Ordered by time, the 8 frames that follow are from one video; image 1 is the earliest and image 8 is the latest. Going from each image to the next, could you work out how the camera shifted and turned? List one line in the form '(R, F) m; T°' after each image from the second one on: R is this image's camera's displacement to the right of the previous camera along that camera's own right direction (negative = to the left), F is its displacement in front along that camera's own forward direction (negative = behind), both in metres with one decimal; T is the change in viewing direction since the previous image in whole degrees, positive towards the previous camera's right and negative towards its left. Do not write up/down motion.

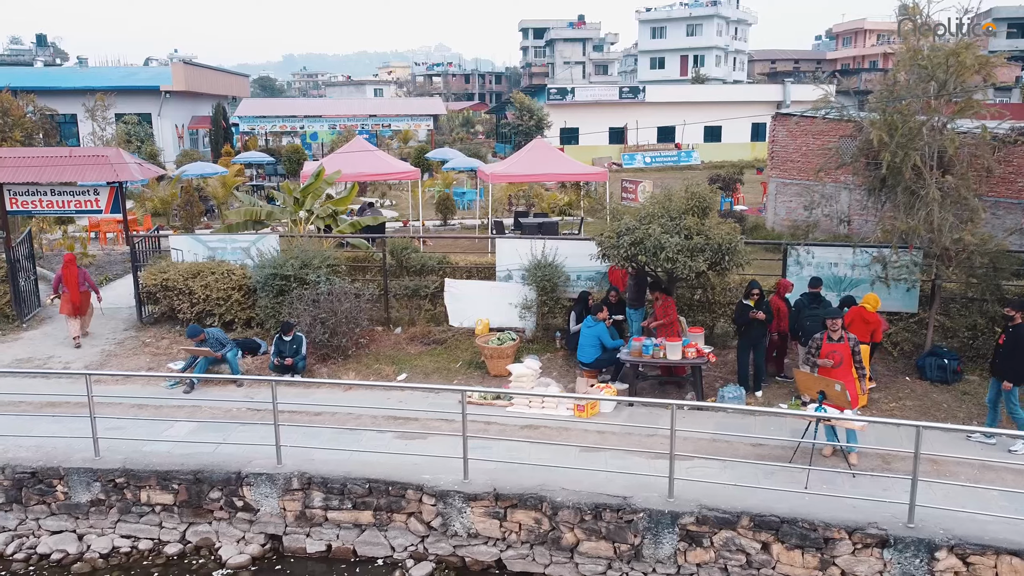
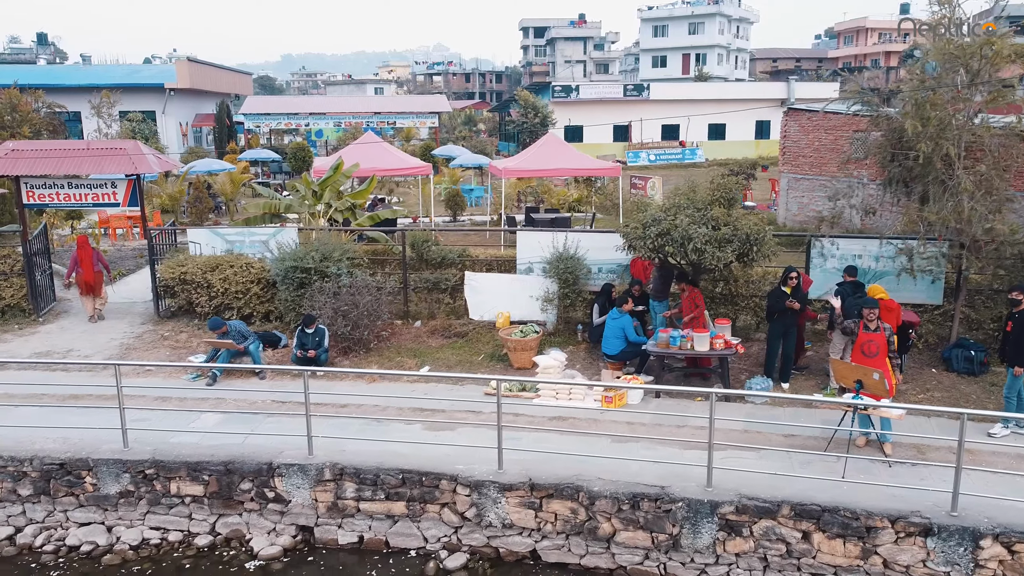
(-0.3, +0.1) m; 0°
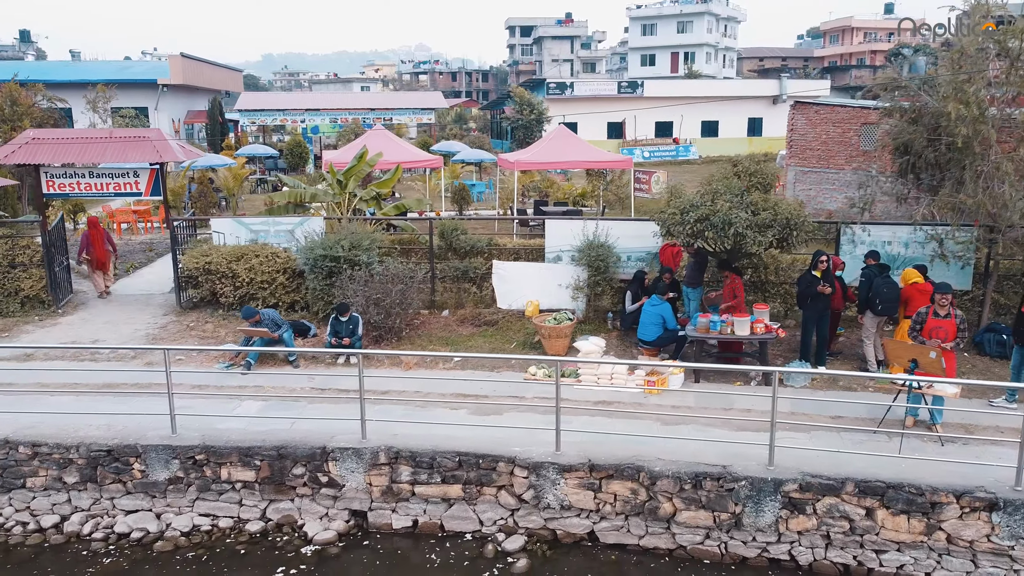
(-0.6, 0.0) m; +1°
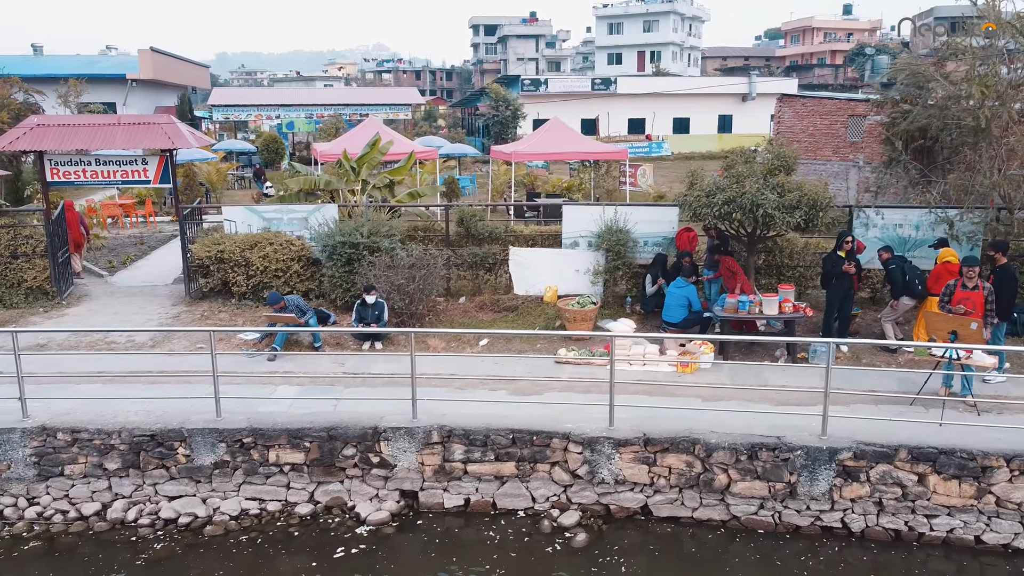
(-0.8, 0.0) m; +3°
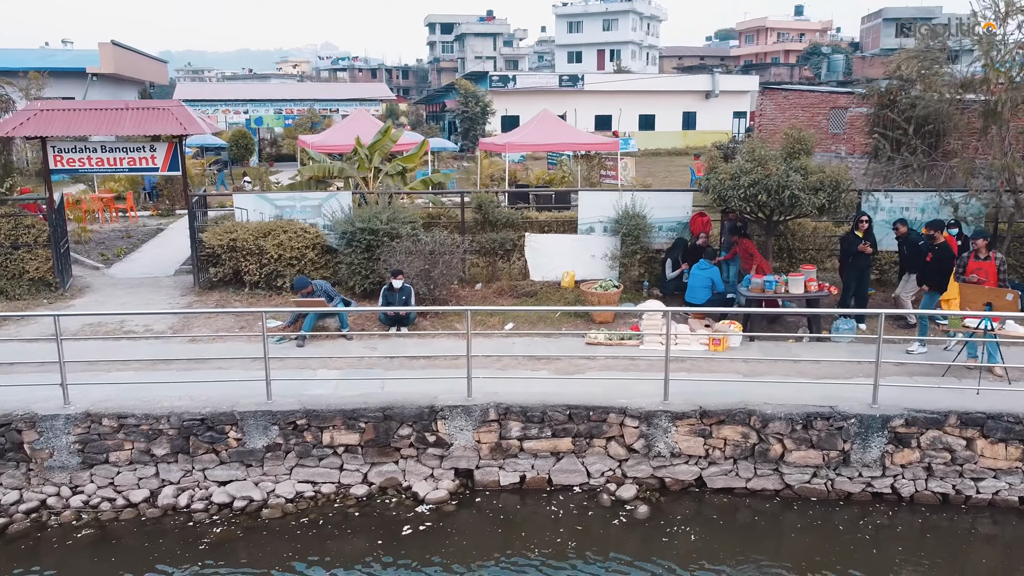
(-0.9, 0.0) m; +3°
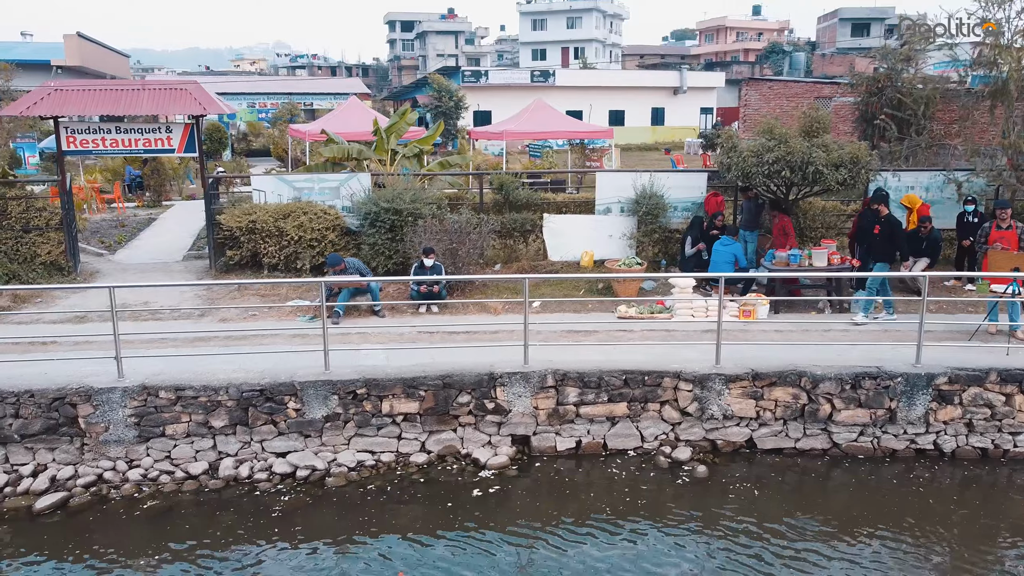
(-0.9, -0.1) m; +3°
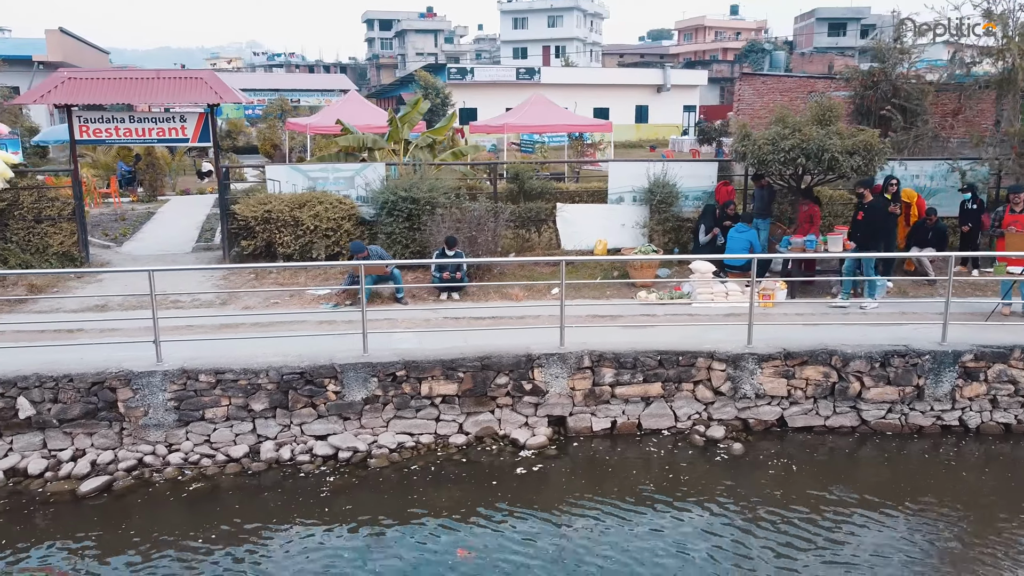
(-0.5, -0.1) m; +2°
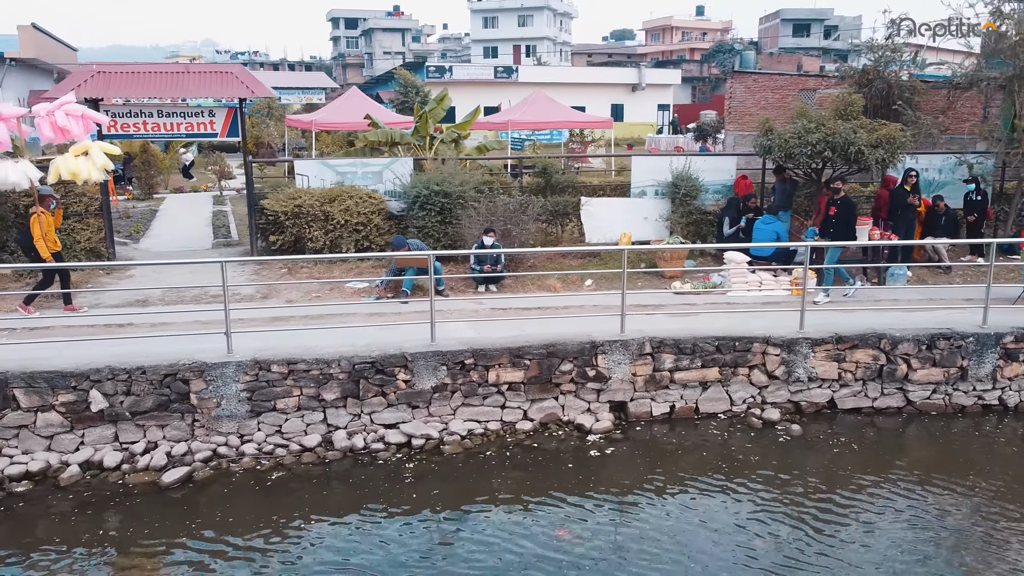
(-0.9, -0.1) m; +3°
